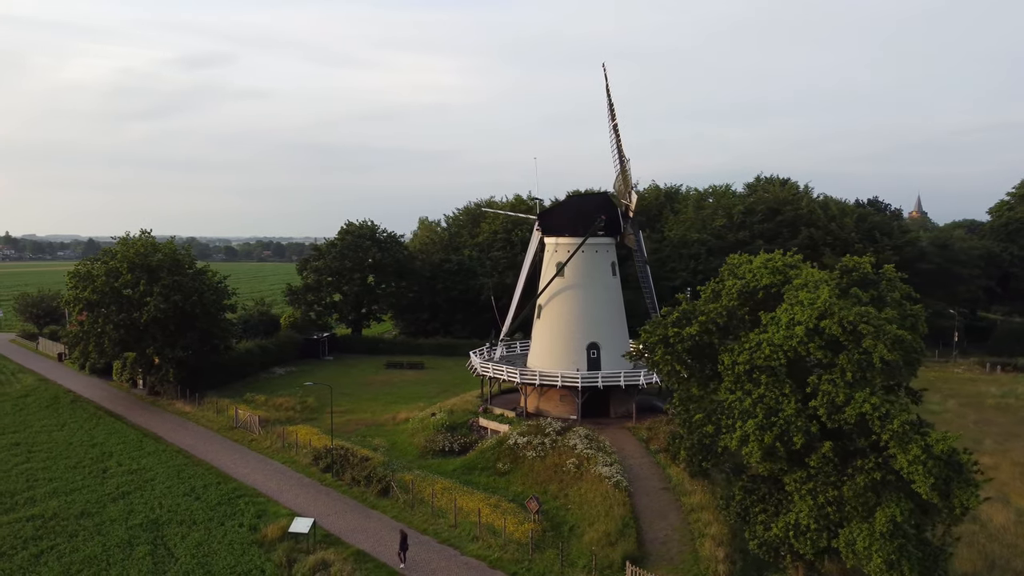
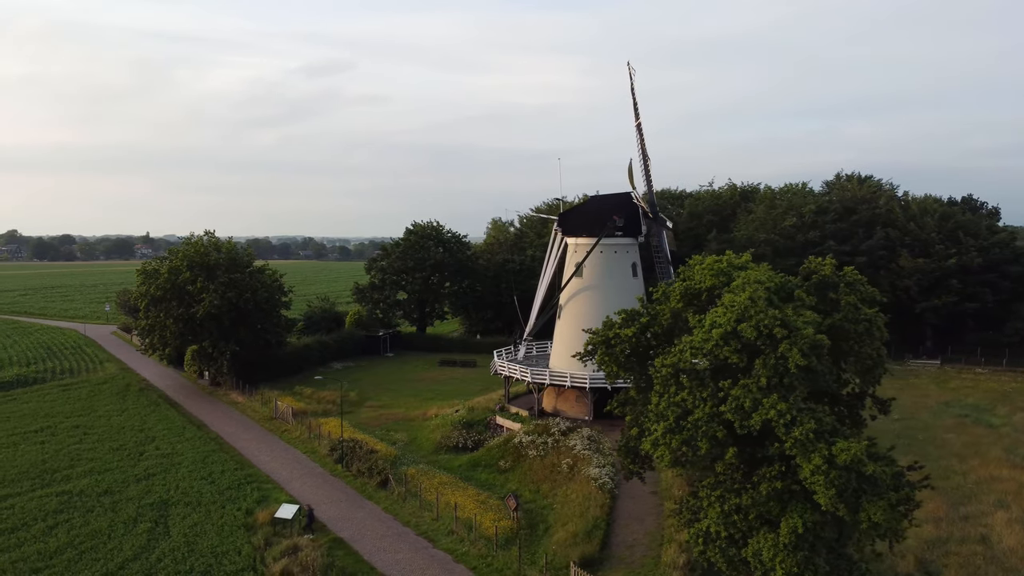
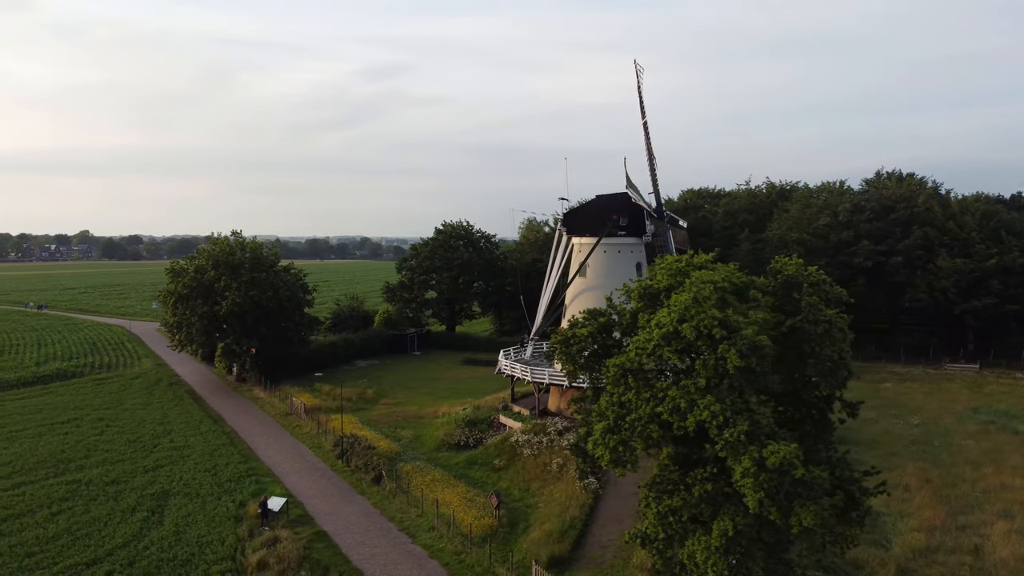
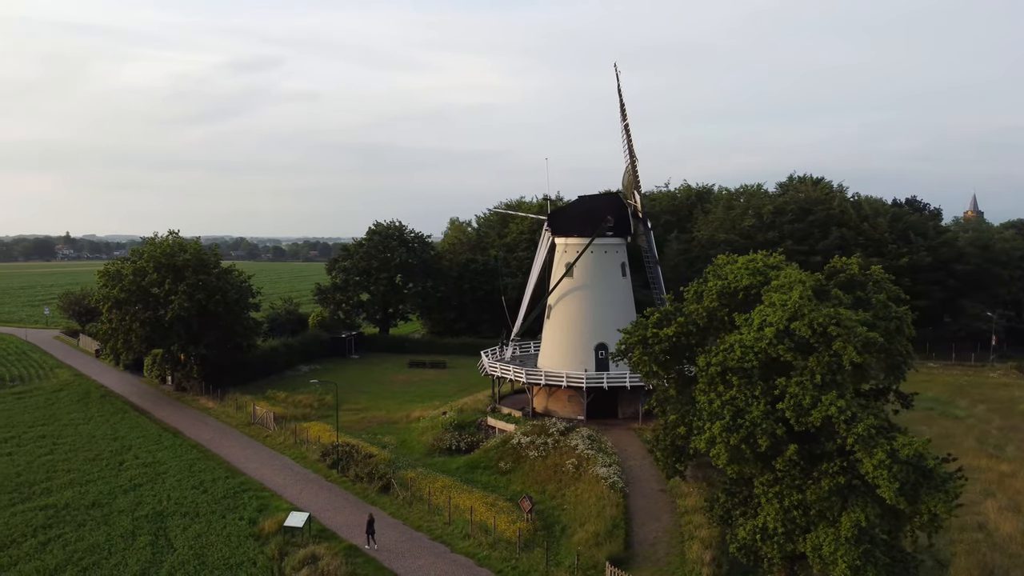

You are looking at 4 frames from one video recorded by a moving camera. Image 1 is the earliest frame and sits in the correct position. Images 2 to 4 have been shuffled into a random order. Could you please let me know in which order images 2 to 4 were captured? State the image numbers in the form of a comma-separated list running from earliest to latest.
4, 2, 3
